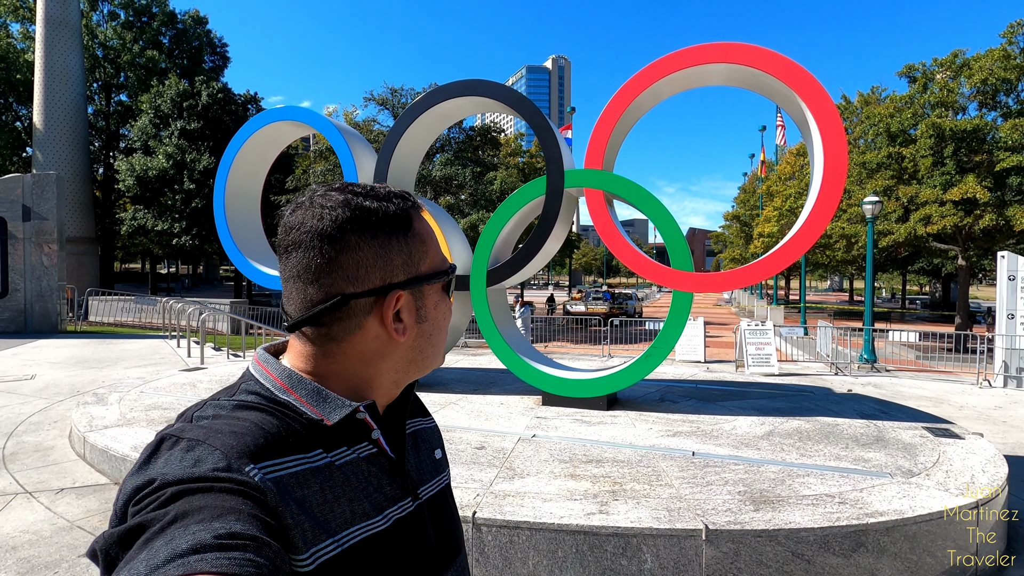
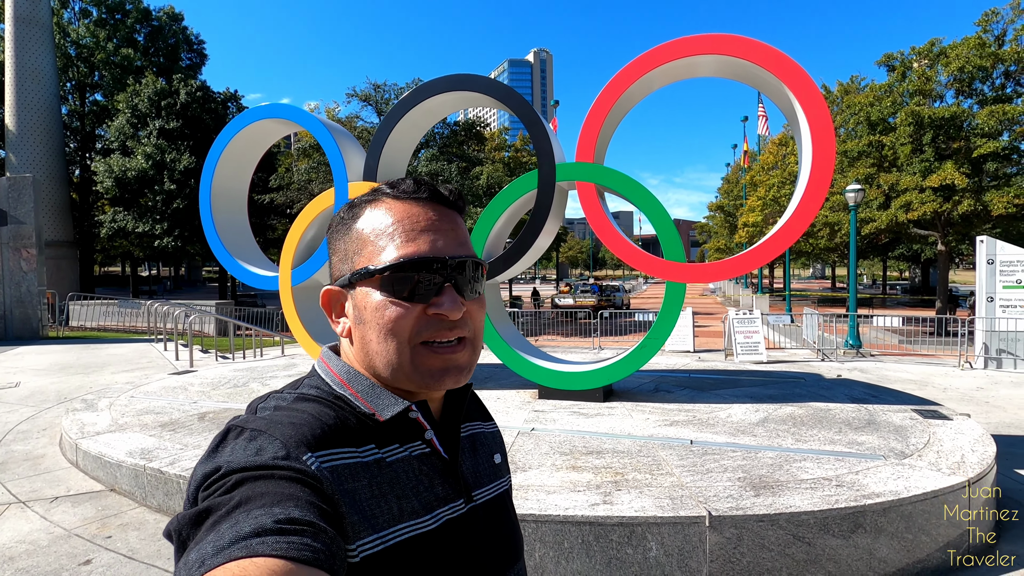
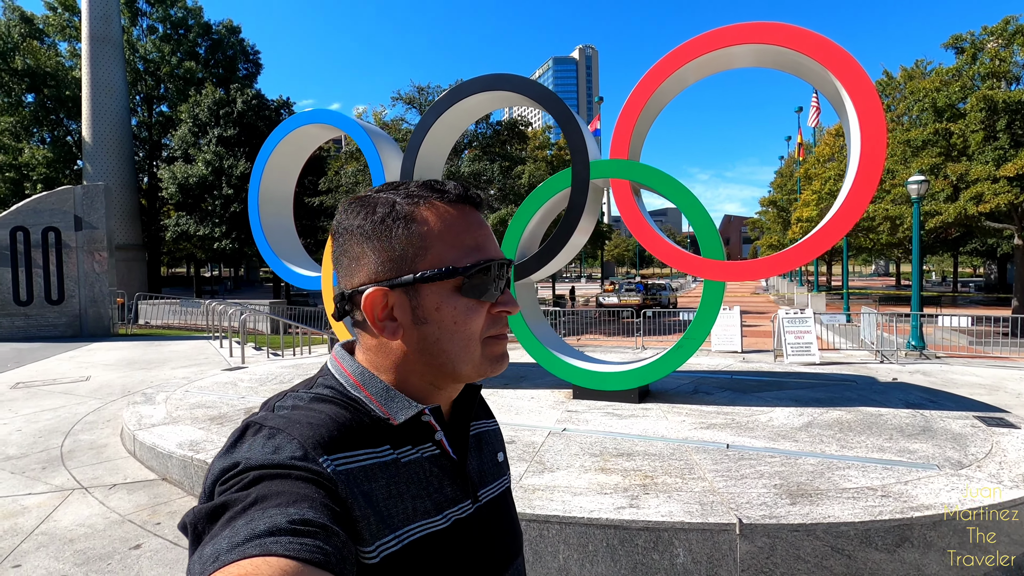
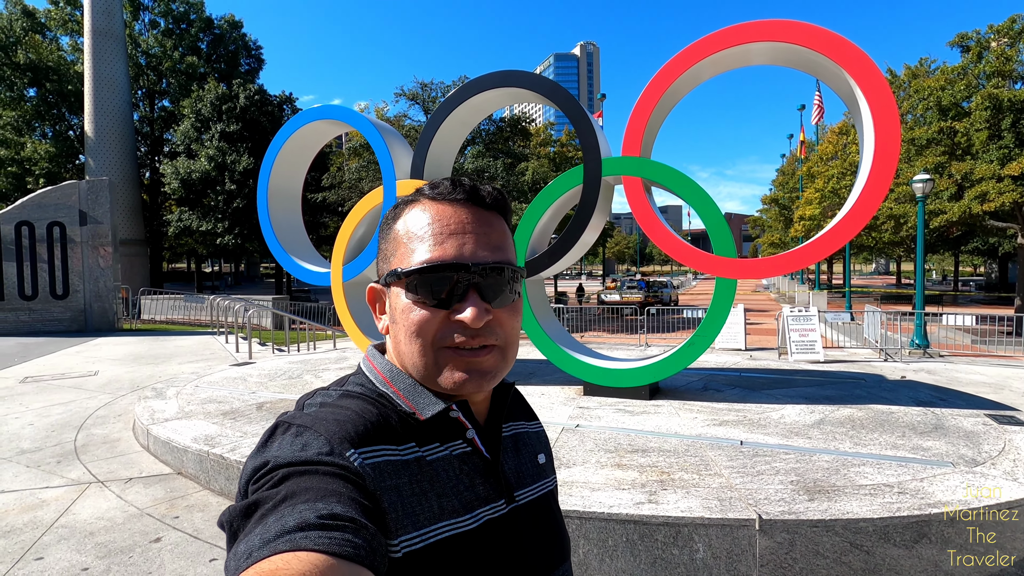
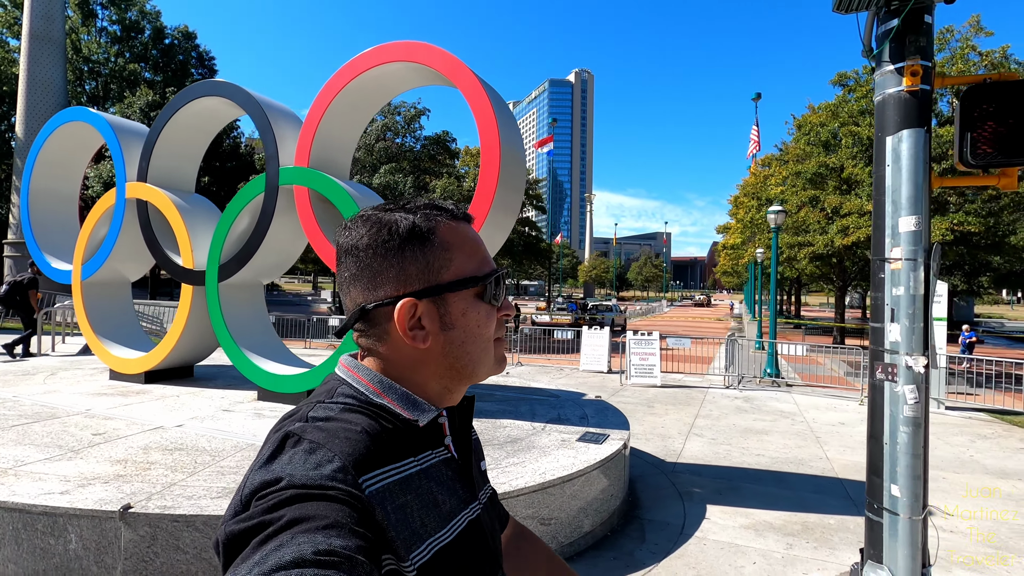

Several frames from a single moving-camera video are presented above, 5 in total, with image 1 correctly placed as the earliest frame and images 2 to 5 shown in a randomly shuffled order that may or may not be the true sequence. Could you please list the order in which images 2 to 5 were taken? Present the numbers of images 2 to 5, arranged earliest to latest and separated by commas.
2, 4, 3, 5
